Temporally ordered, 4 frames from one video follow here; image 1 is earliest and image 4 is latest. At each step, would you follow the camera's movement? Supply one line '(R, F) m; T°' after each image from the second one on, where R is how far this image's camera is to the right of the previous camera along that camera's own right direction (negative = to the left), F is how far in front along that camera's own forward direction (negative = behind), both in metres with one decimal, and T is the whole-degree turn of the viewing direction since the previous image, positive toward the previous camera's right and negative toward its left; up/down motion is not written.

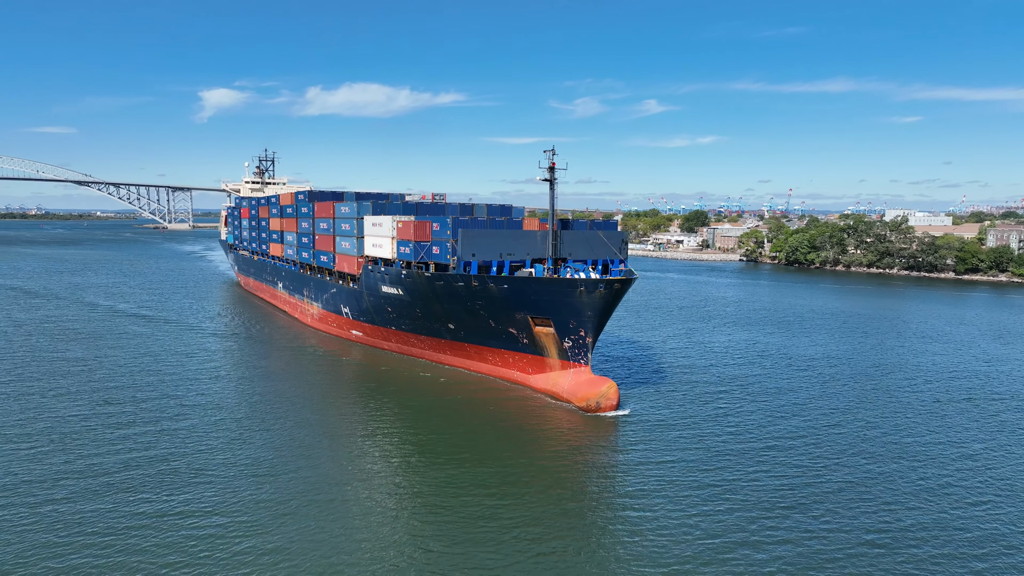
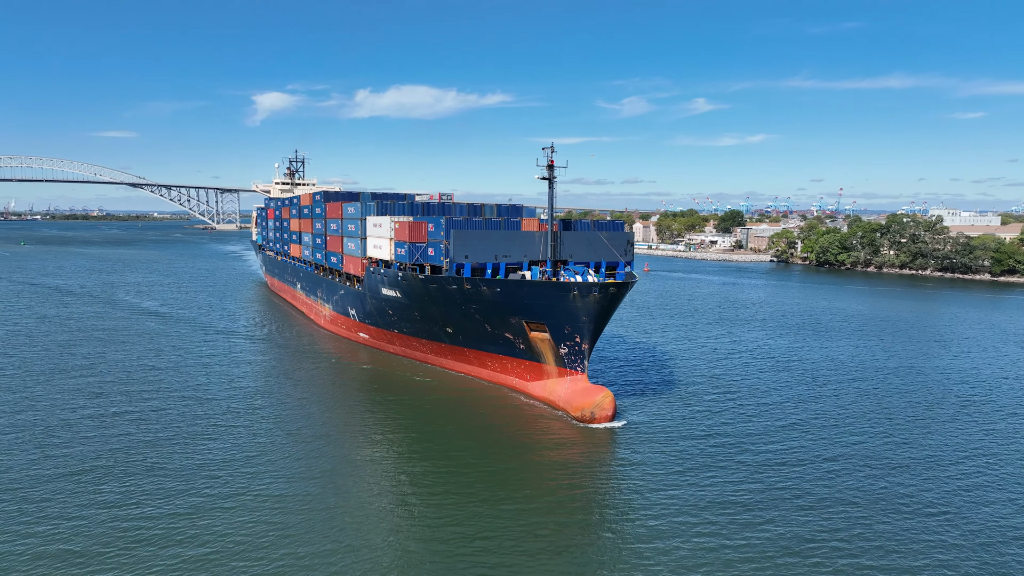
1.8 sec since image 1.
(+1.0, +1.0) m; -2°
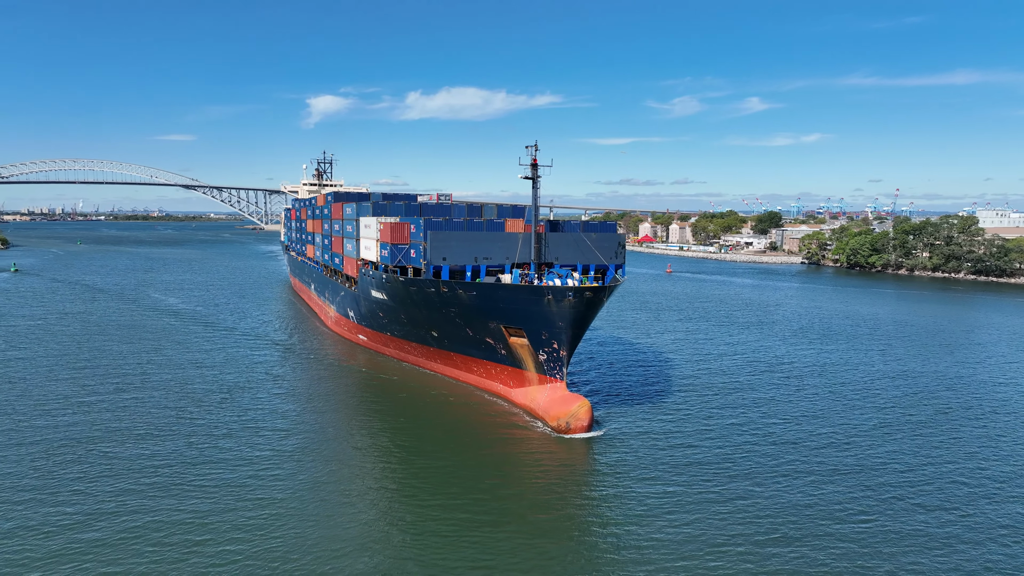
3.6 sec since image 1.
(+1.4, +0.8) m; -2°
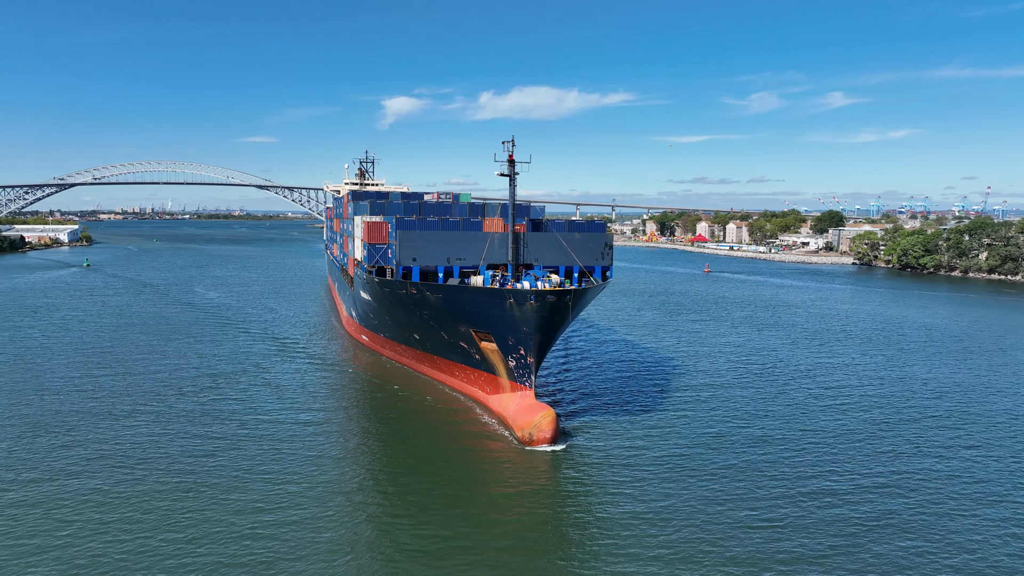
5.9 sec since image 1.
(+2.1, +0.9) m; -3°
